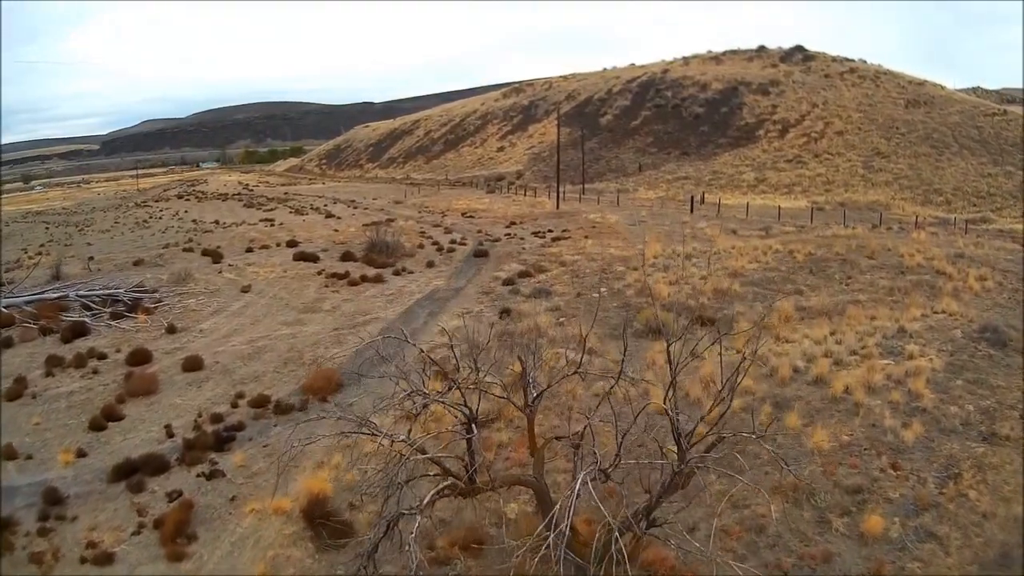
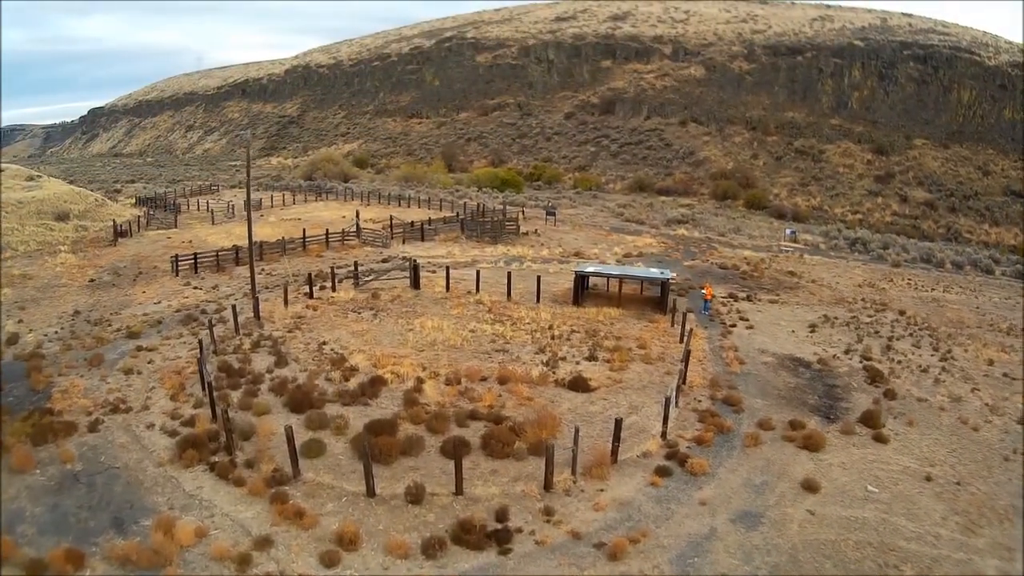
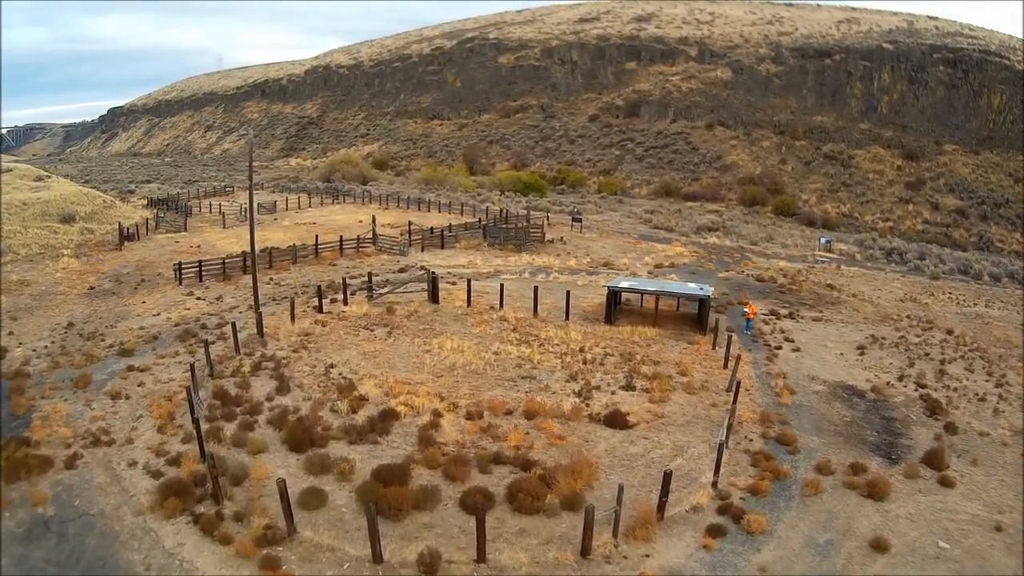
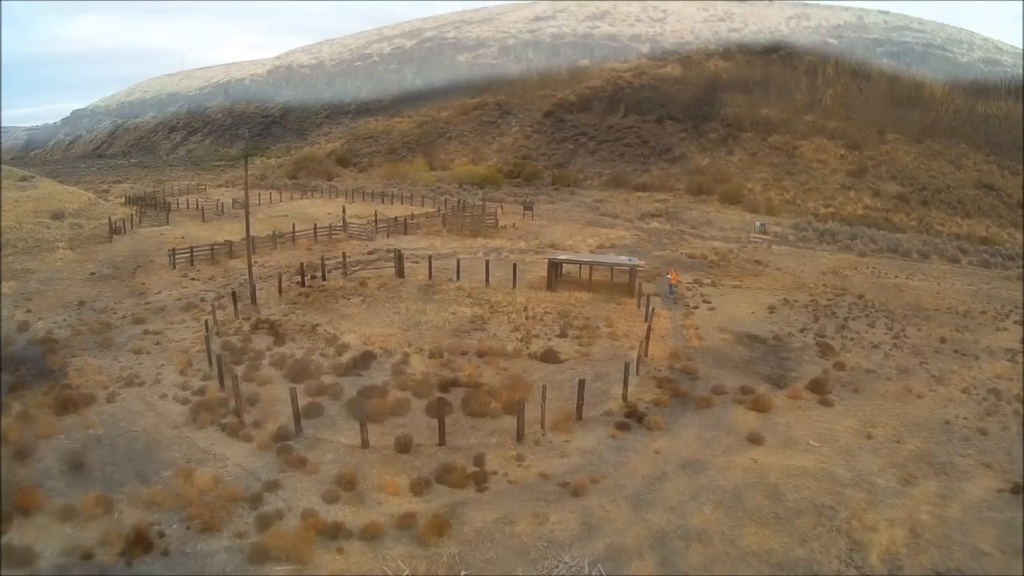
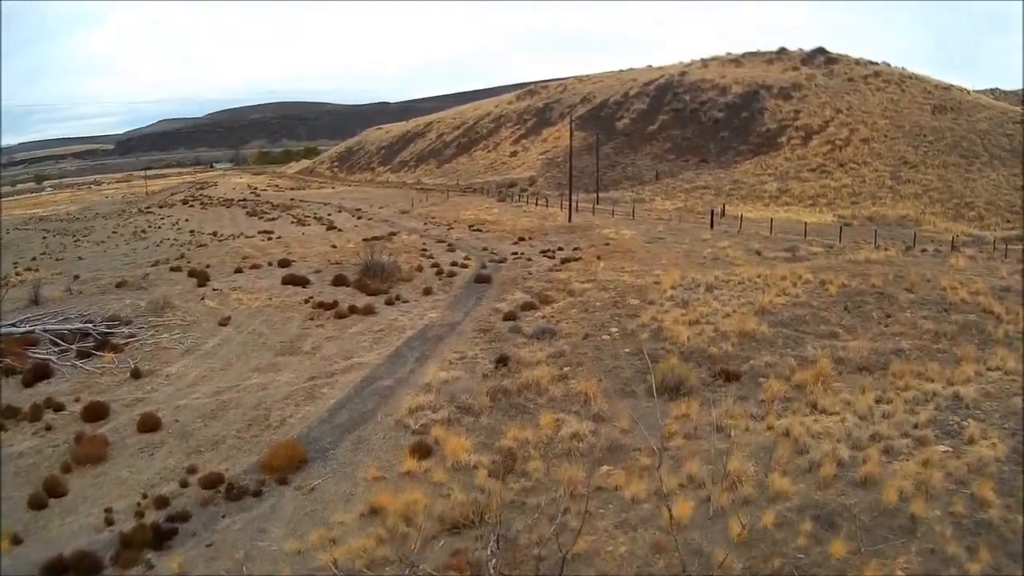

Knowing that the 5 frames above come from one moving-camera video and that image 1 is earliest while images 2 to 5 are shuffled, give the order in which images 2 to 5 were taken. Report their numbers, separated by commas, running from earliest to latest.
5, 4, 2, 3
